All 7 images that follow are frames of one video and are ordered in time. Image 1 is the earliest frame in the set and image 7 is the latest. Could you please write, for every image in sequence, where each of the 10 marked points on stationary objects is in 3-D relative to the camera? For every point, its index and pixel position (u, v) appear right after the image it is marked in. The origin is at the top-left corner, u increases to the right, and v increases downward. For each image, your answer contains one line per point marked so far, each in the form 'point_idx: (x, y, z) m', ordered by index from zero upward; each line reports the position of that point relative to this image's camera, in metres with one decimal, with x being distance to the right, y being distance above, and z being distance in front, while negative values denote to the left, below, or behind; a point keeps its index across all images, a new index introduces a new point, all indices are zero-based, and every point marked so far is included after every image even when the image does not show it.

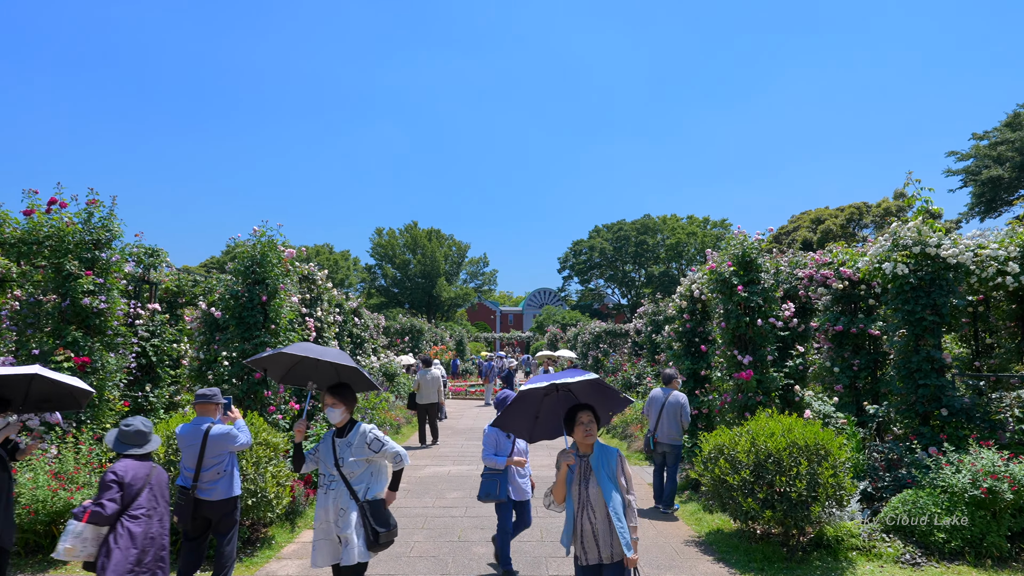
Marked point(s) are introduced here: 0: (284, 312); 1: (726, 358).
0: (-2.7, -0.3, +7.0) m
1: (+2.5, -0.8, +7.1) m
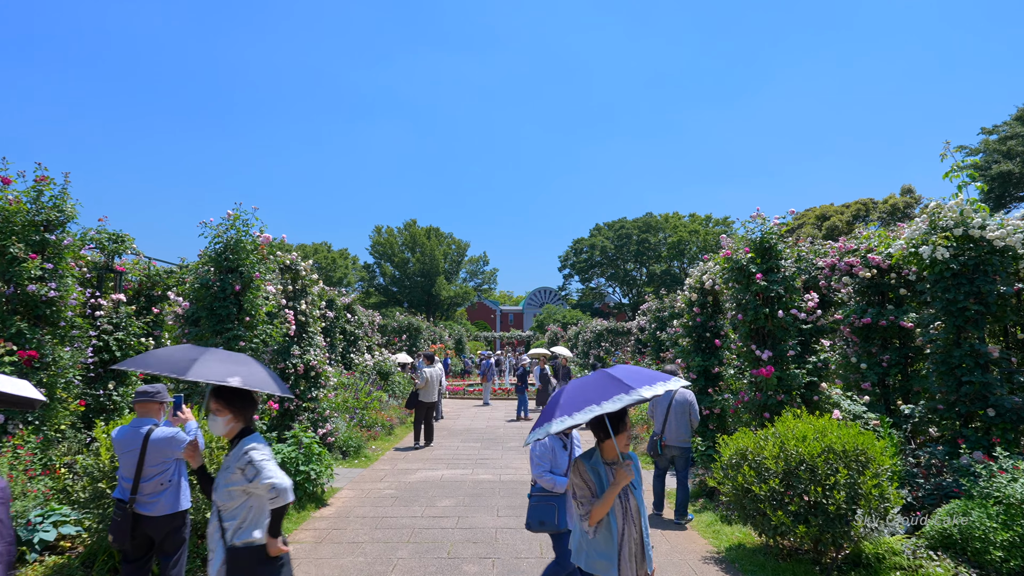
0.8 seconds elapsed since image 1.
0: (-2.7, -0.2, +6.4) m
1: (+2.5, -0.7, +6.5) m
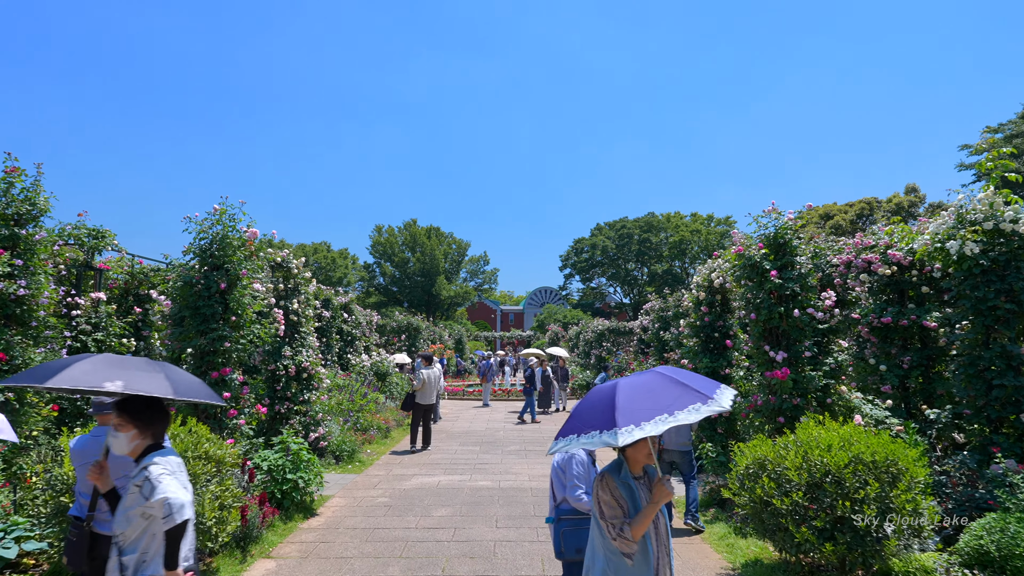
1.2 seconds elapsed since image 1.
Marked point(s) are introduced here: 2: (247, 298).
0: (-2.7, -0.2, +6.1) m
1: (+2.5, -0.7, +6.2) m
2: (-2.7, -0.1, +6.2) m
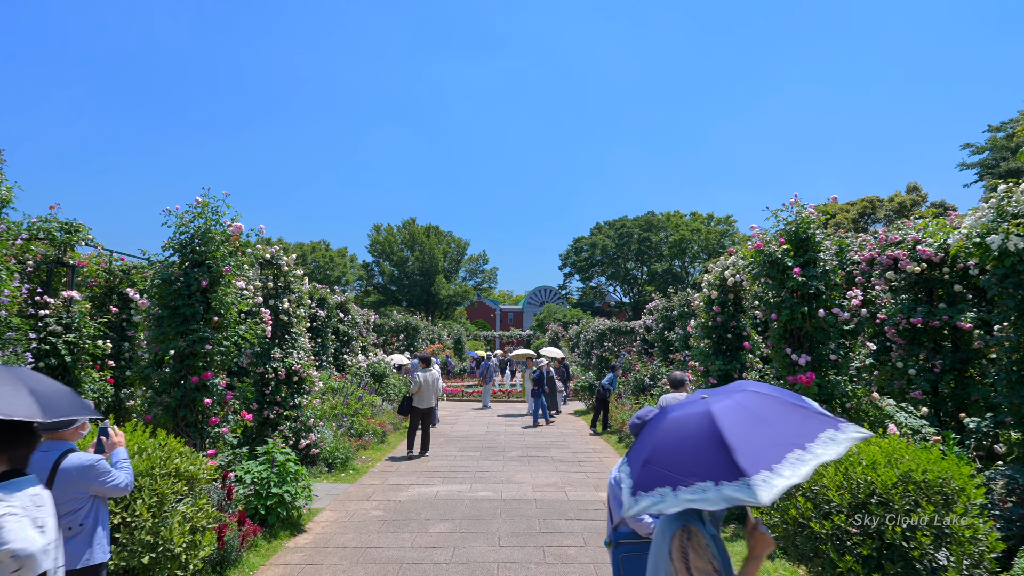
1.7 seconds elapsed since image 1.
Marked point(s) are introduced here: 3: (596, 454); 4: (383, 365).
0: (-2.7, -0.1, +5.7) m
1: (+2.5, -0.7, +5.8) m
2: (-2.7, -0.1, +5.8) m
3: (+1.3, -2.5, +9.1) m
4: (-3.1, -1.9, +14.5) m
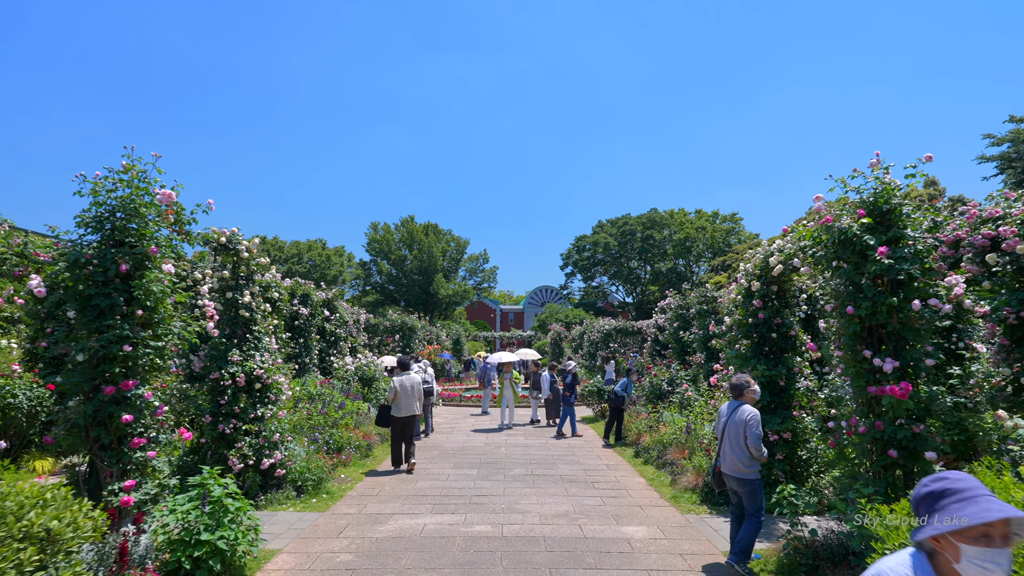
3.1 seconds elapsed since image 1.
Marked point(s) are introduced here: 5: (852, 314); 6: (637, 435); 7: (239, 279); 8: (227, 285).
0: (-2.6, 0.0, +4.5) m
1: (+2.6, -0.6, +4.6) m
2: (-2.7, 0.0, +4.6) m
3: (+1.3, -2.4, +7.9) m
4: (-3.1, -1.8, +13.3) m
5: (+2.5, -0.2, +4.5) m
6: (+2.0, -2.4, +9.7) m
7: (-2.9, +0.1, +6.4) m
8: (-3.0, 0.0, +6.3) m
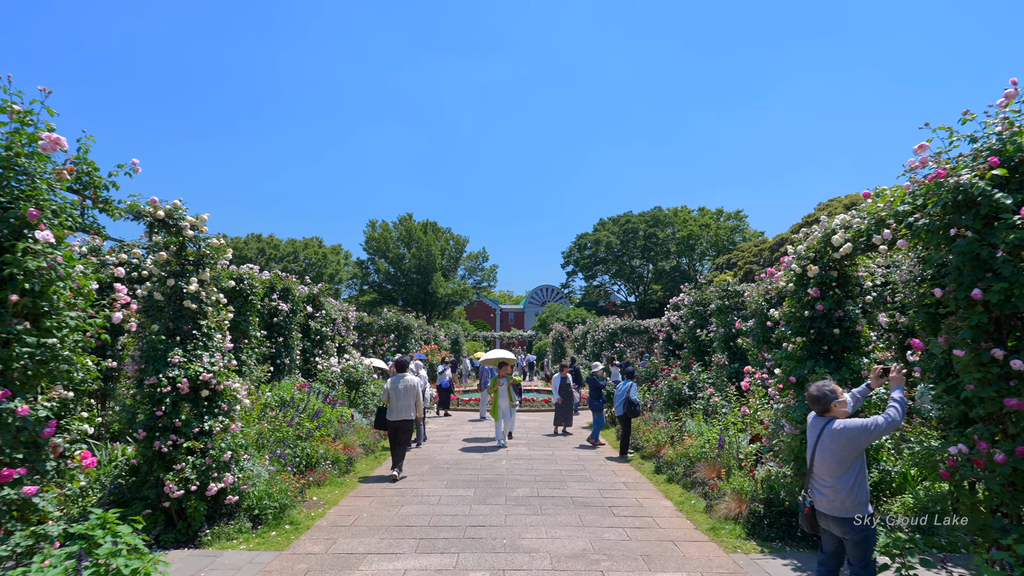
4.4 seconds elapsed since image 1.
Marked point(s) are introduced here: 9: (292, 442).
0: (-2.6, +0.1, +3.3) m
1: (+2.6, -0.4, +3.4) m
2: (-2.6, +0.1, +3.4) m
3: (+1.3, -2.3, +6.7) m
4: (-3.0, -1.6, +12.1) m
5: (+2.6, -0.1, +3.3) m
6: (+2.0, -2.3, +8.6) m
7: (-2.9, +0.2, +5.3) m
8: (-2.9, +0.2, +5.1) m
9: (-2.4, -1.7, +6.6) m
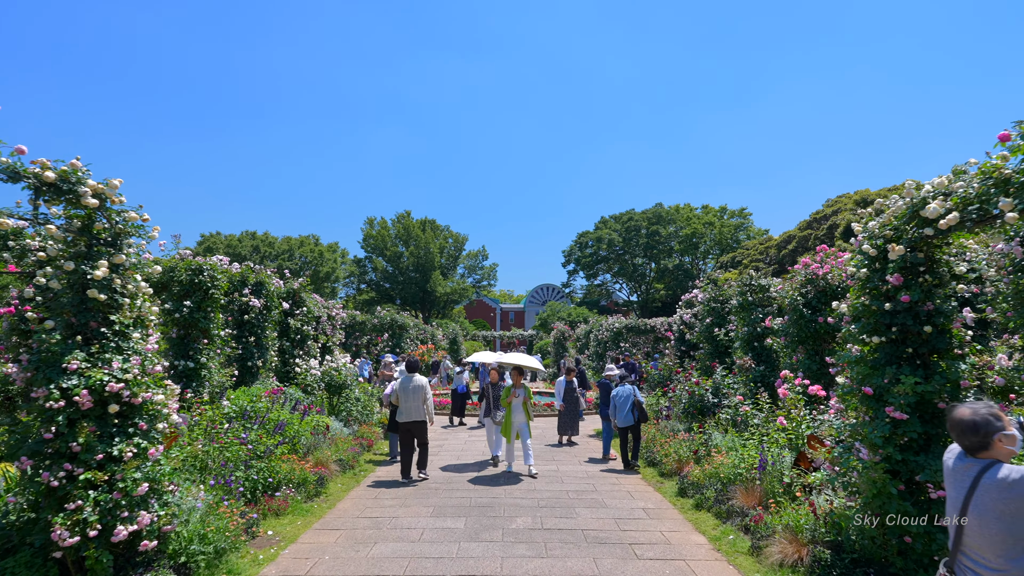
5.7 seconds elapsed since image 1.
0: (-2.6, +0.2, +2.2) m
1: (+2.6, -0.3, +2.2) m
2: (-2.6, +0.2, +2.3) m
3: (+1.3, -2.2, +5.6) m
4: (-3.0, -1.5, +11.0) m
5: (+2.6, 0.0, +2.2) m
6: (+2.0, -2.2, +7.4) m
7: (-2.9, +0.3, +4.1) m
8: (-2.9, +0.3, +4.0) m
9: (-2.4, -1.6, +5.4) m
